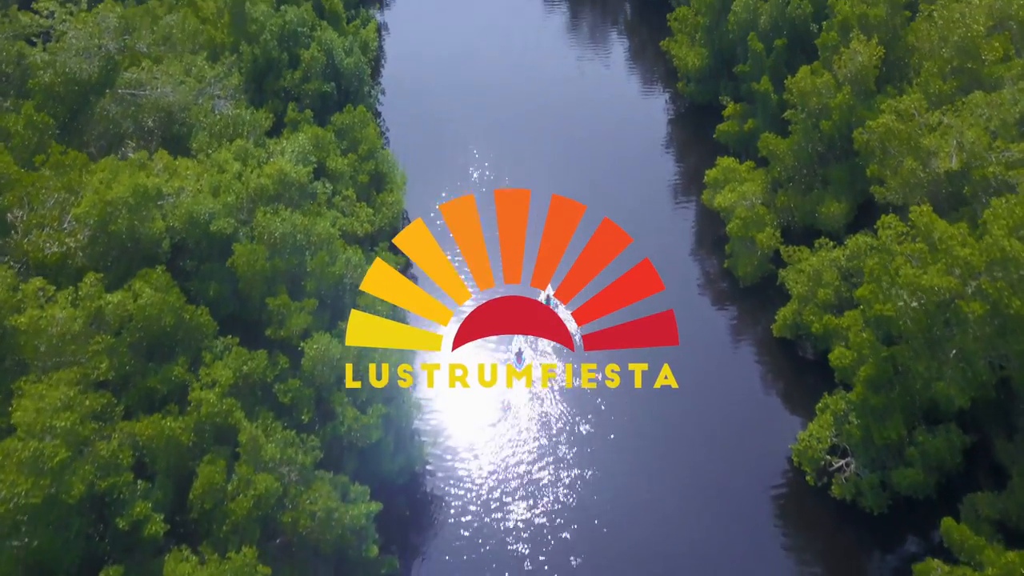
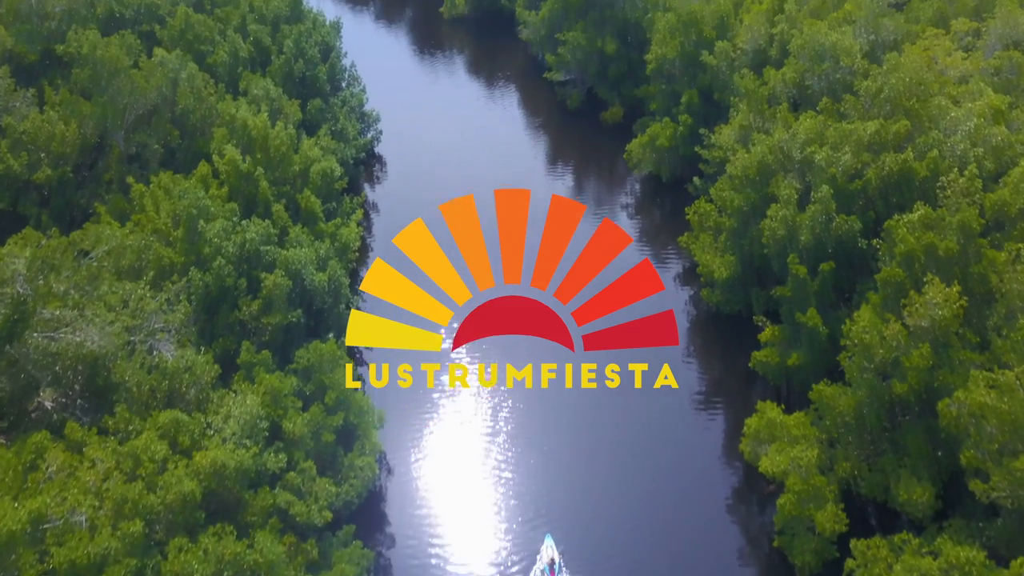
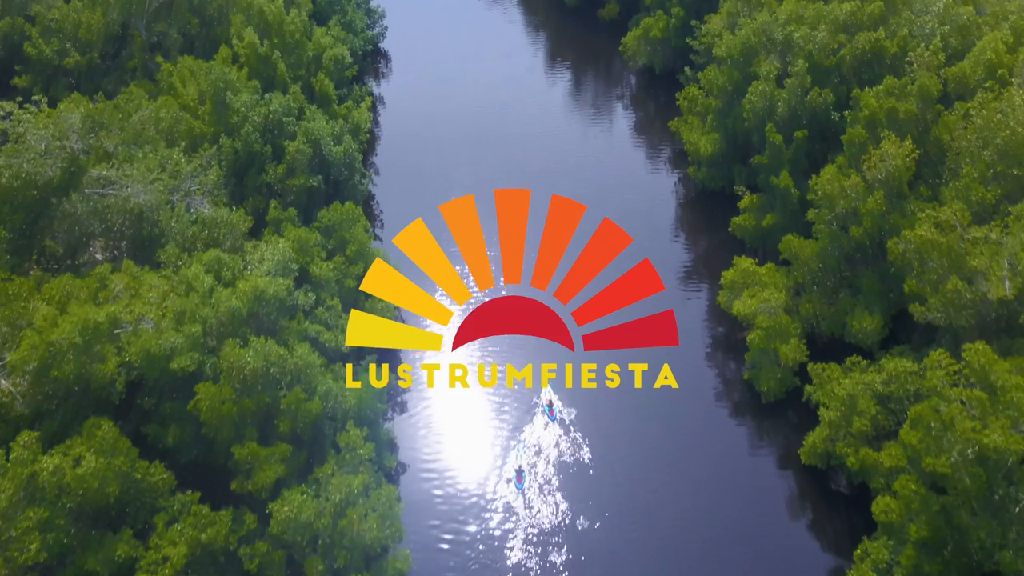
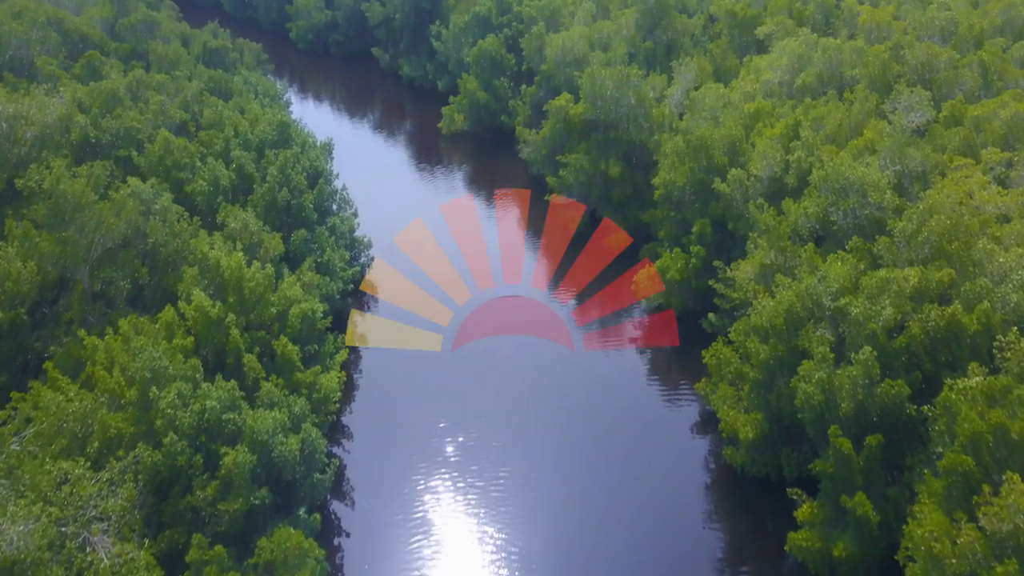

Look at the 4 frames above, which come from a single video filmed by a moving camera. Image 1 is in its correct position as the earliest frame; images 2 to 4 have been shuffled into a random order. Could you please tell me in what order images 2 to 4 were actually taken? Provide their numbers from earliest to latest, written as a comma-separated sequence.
3, 2, 4
